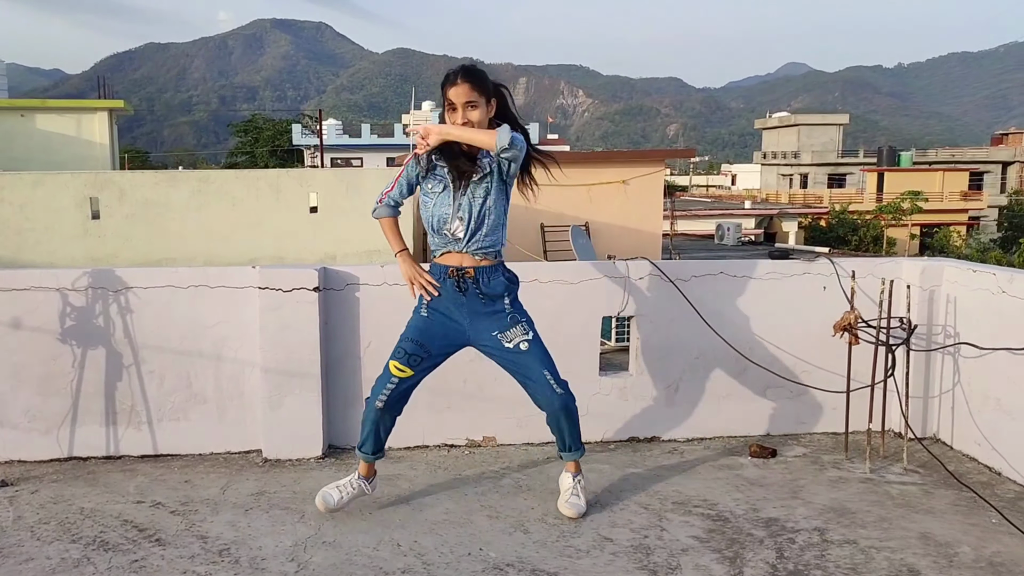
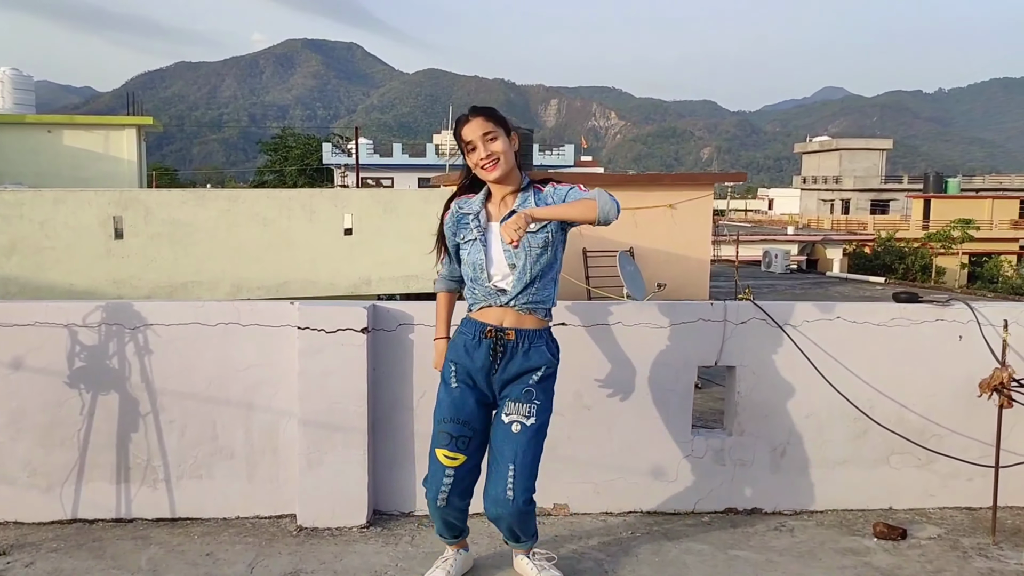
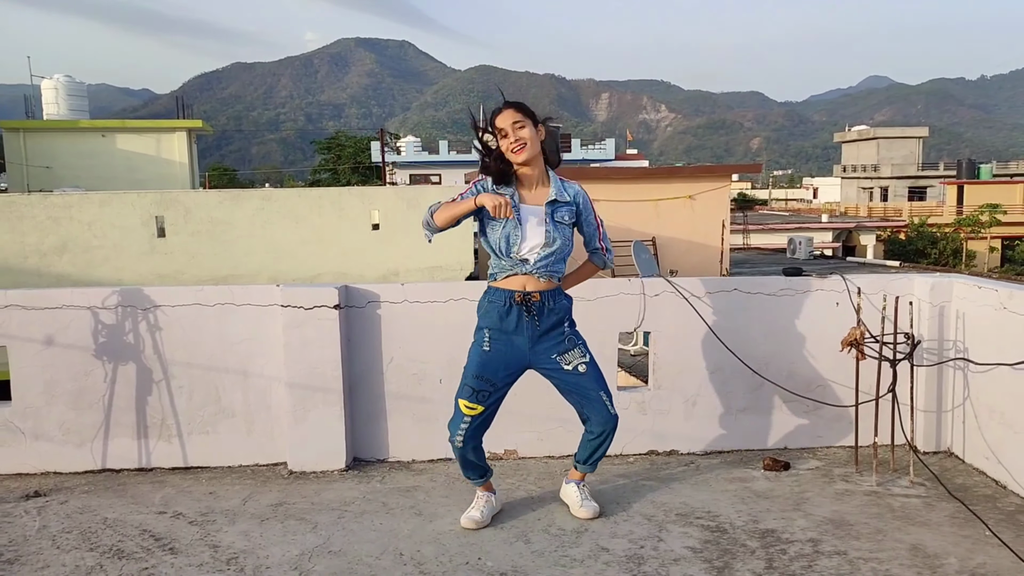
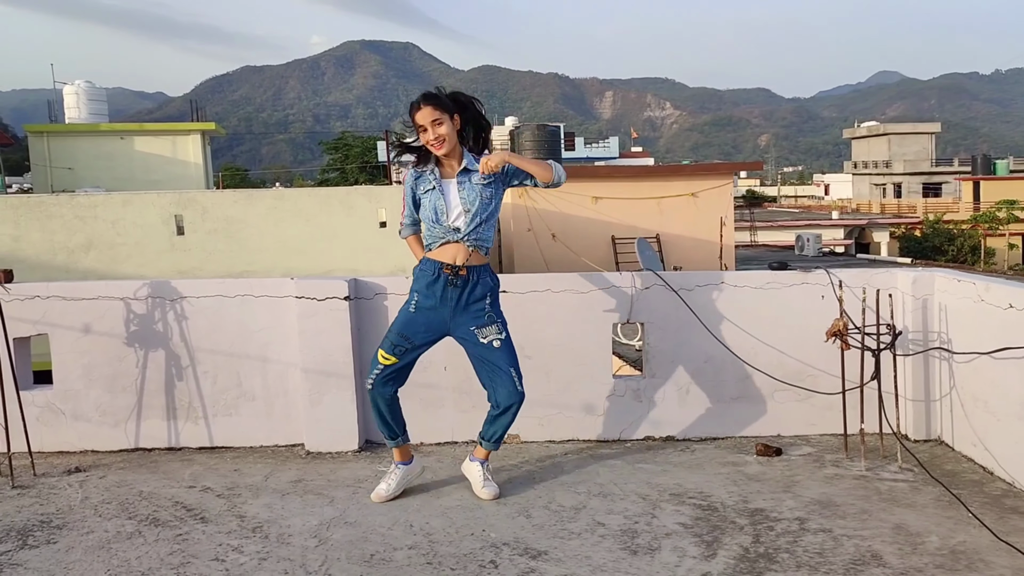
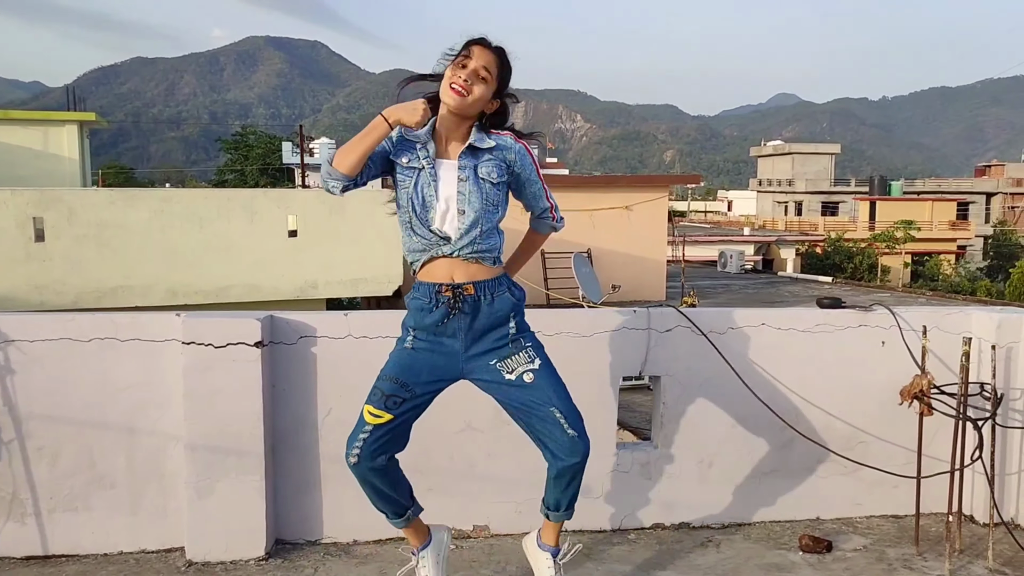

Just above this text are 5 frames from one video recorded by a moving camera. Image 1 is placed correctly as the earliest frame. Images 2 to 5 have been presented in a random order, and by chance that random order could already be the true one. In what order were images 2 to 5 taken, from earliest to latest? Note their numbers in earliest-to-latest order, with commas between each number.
3, 4, 2, 5
